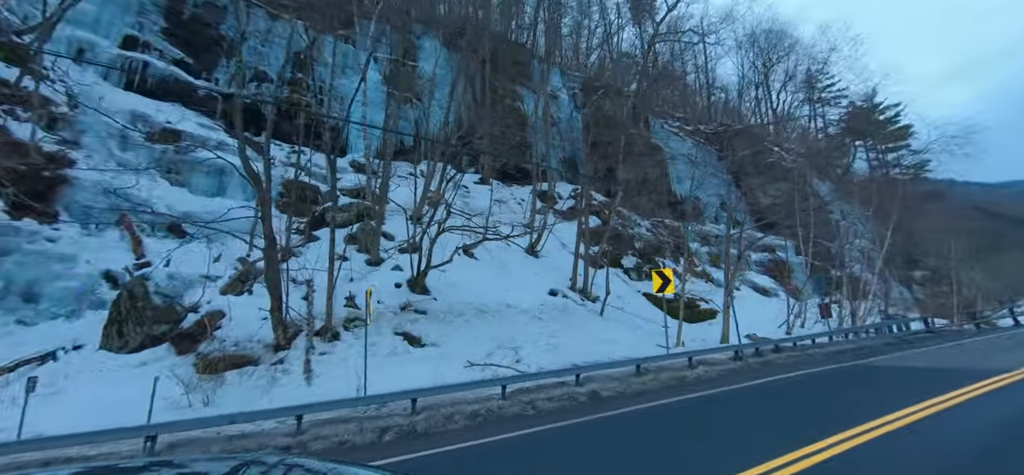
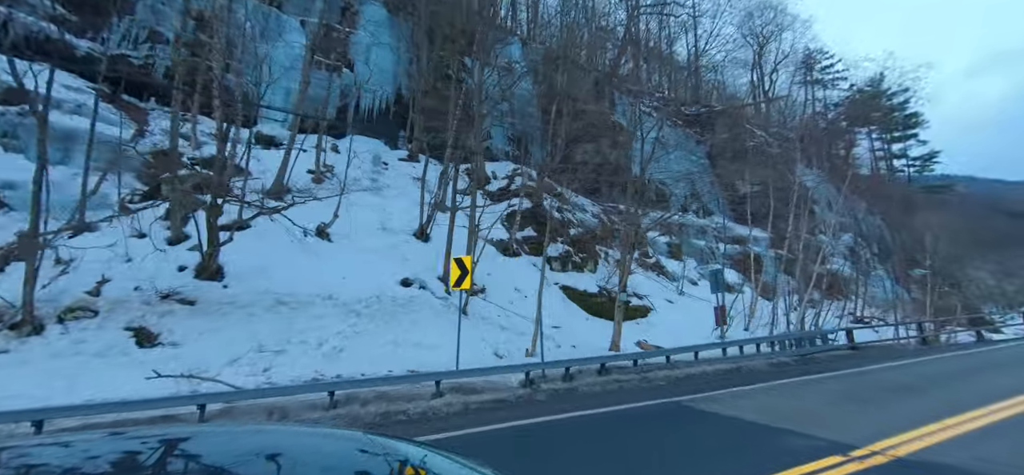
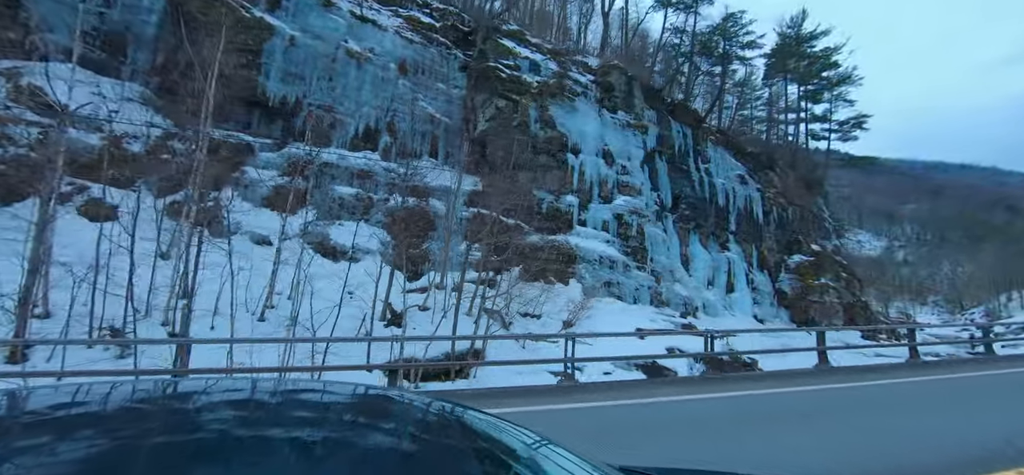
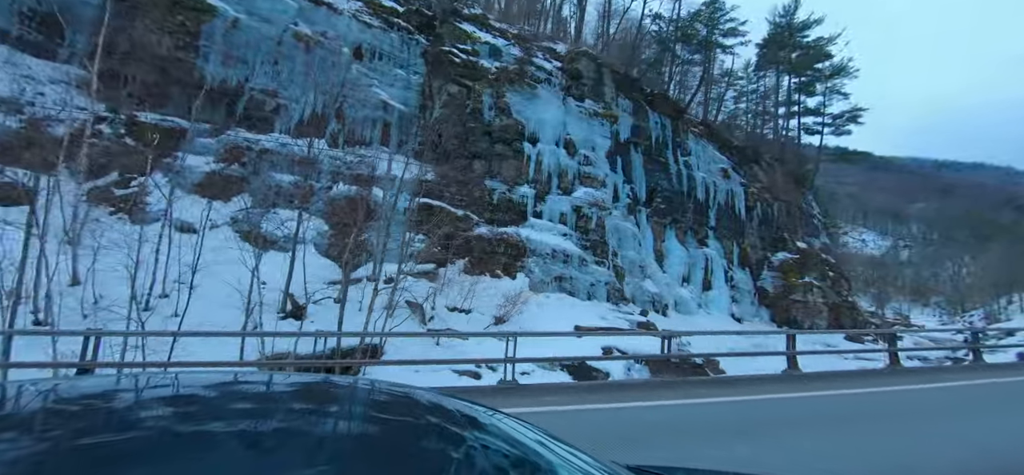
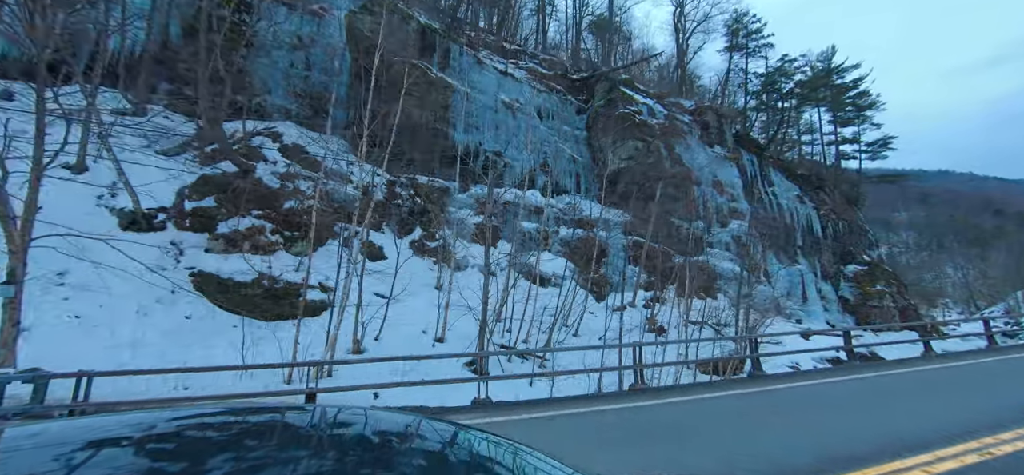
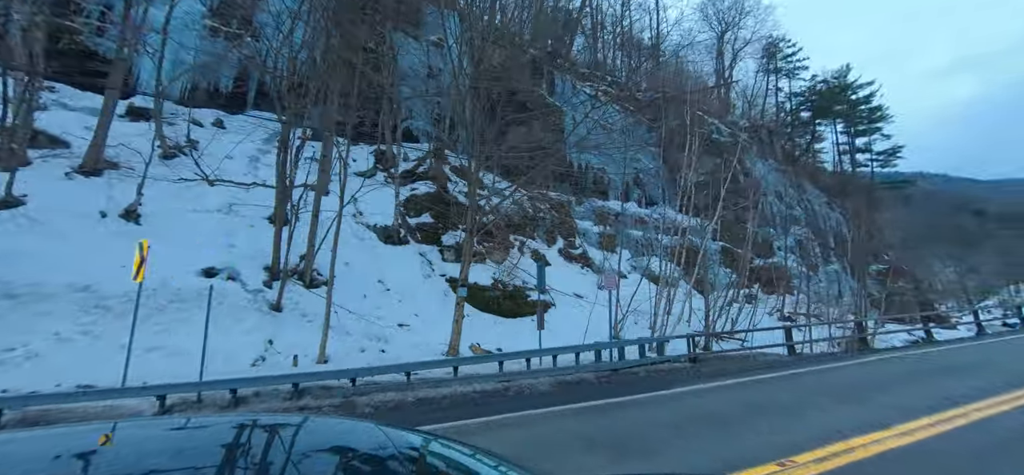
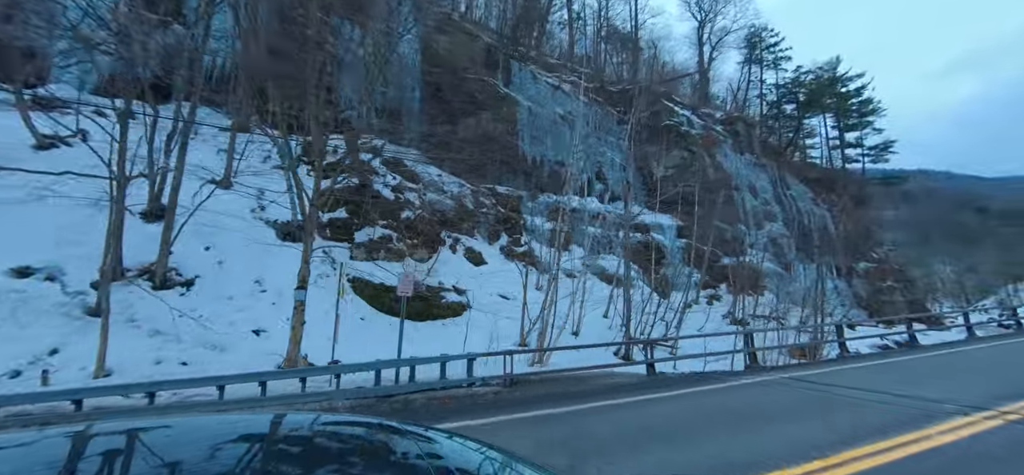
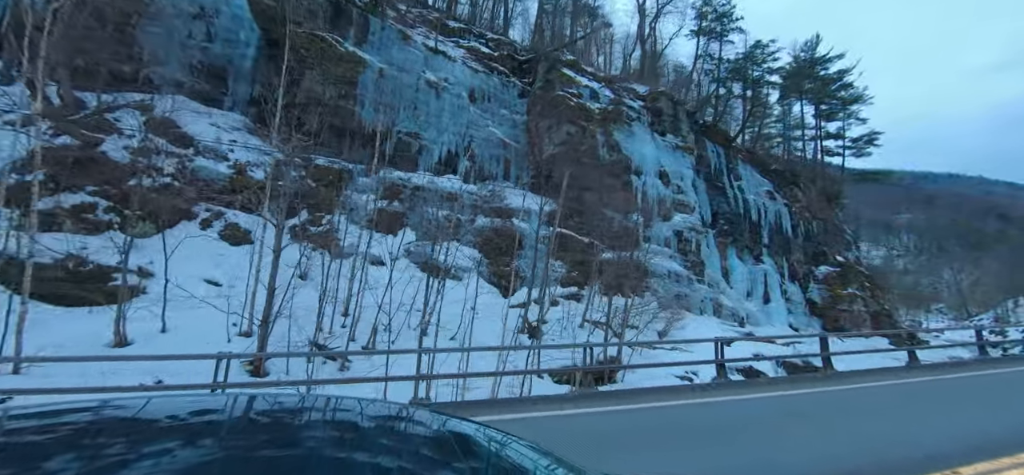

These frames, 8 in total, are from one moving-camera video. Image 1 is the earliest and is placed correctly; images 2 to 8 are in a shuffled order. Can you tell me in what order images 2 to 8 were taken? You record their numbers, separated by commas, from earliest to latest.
2, 6, 7, 5, 8, 3, 4
